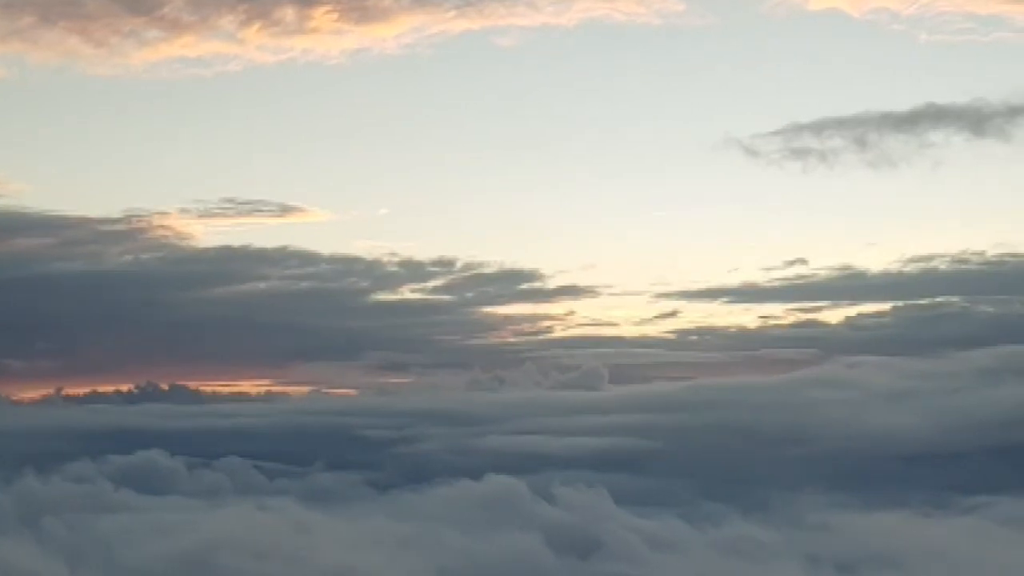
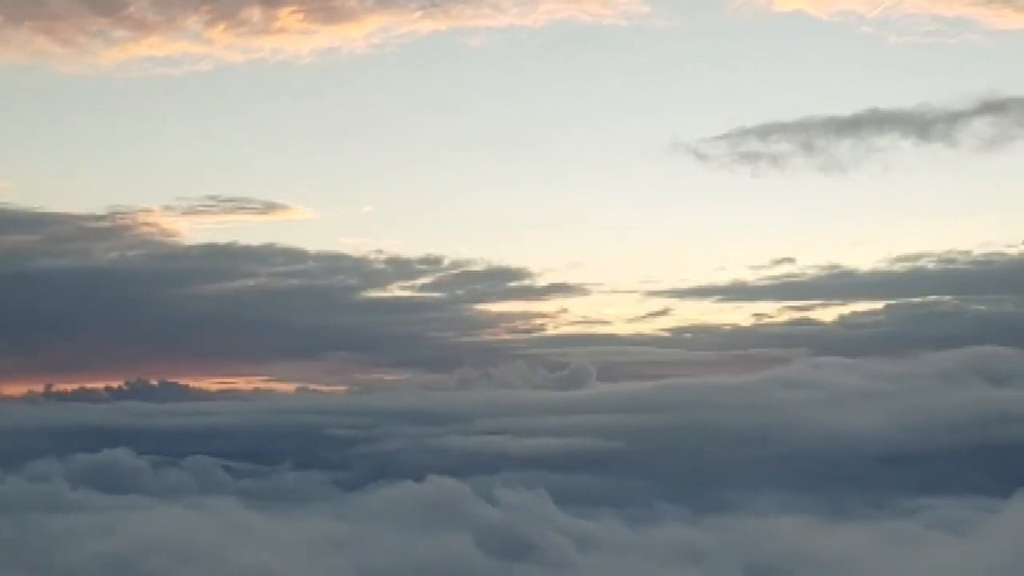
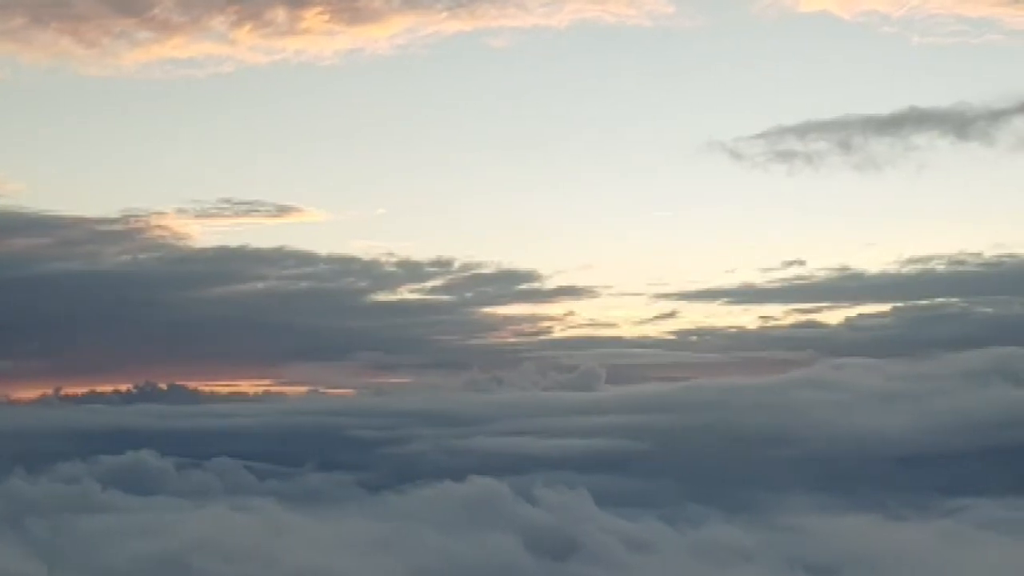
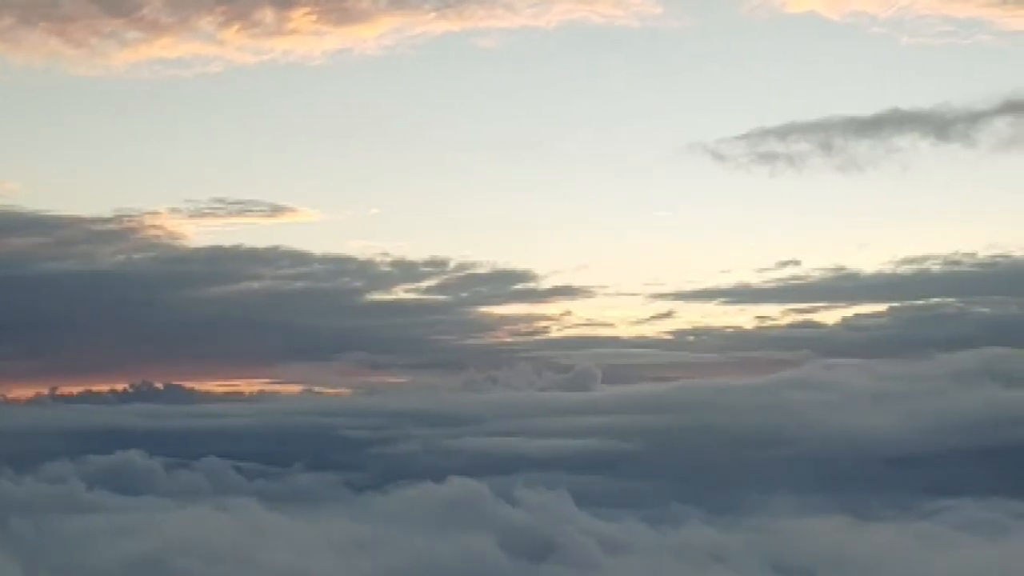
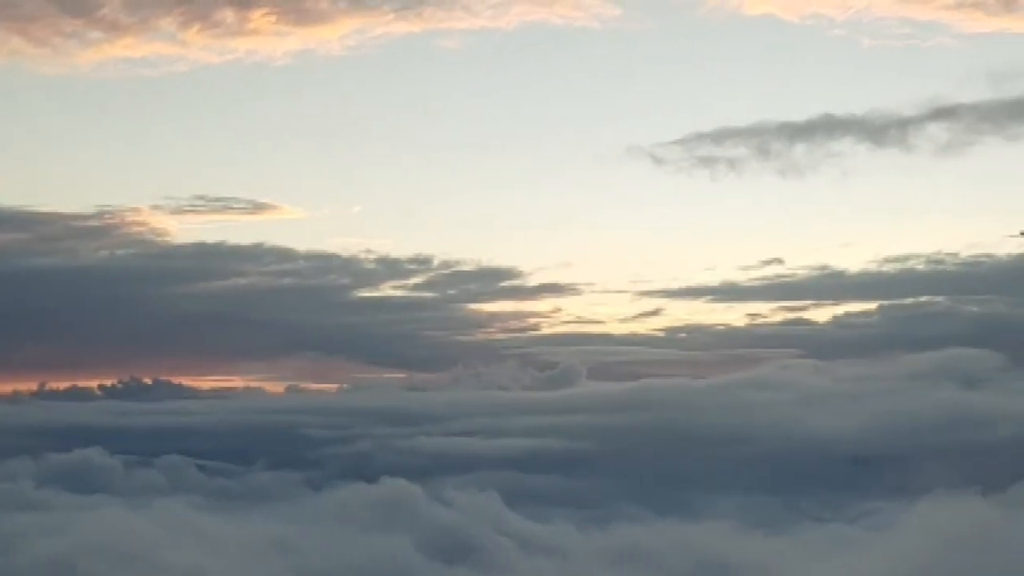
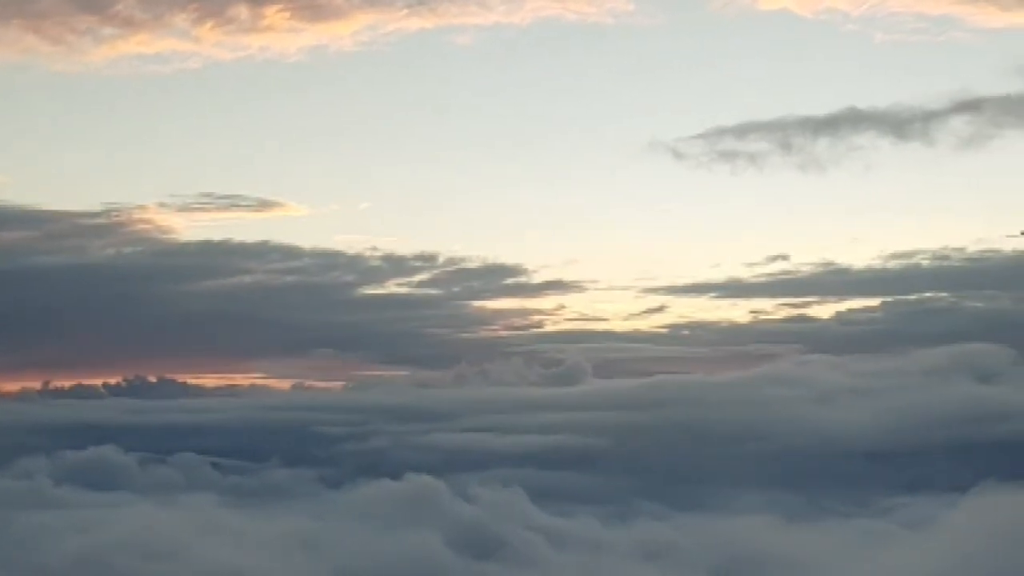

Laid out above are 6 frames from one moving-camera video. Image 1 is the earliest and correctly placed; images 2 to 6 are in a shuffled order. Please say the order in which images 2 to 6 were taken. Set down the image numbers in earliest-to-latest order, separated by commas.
3, 4, 2, 6, 5
